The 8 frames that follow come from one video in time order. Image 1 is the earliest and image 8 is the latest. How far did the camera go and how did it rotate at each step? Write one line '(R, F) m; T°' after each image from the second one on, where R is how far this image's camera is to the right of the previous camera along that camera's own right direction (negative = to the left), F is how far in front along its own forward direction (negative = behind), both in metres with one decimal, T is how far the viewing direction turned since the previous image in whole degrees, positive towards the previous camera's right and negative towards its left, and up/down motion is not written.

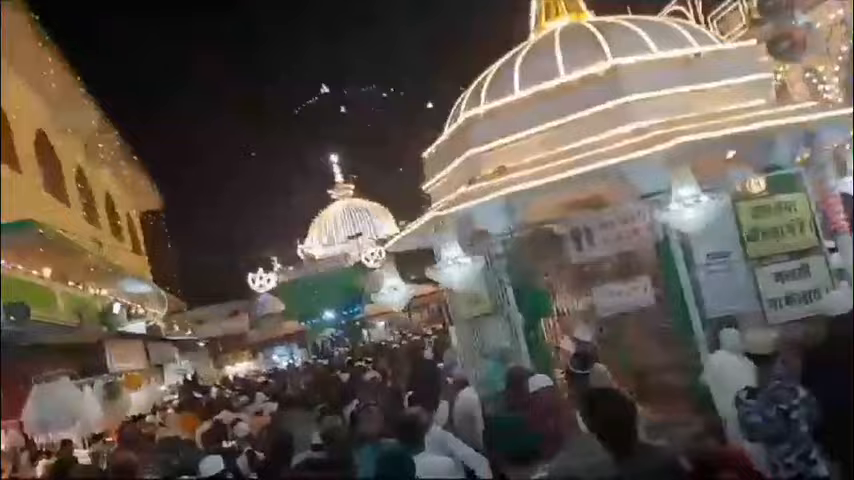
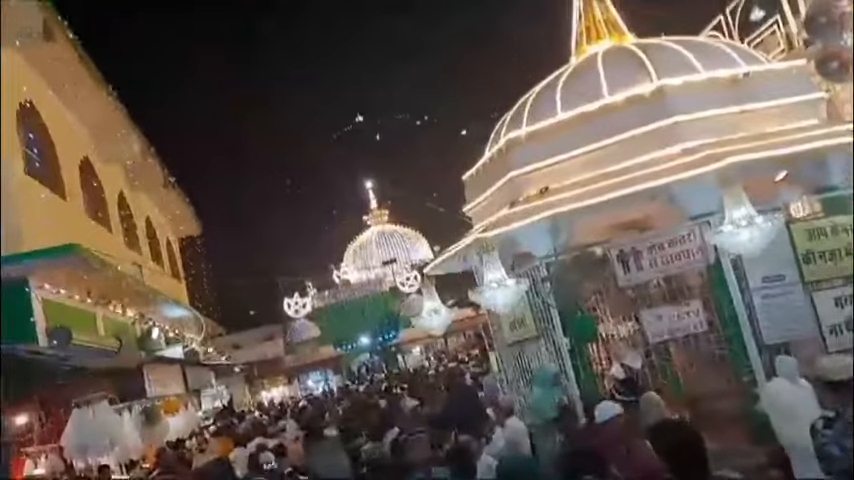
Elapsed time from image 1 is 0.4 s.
(-0.1, +0.1) m; -2°
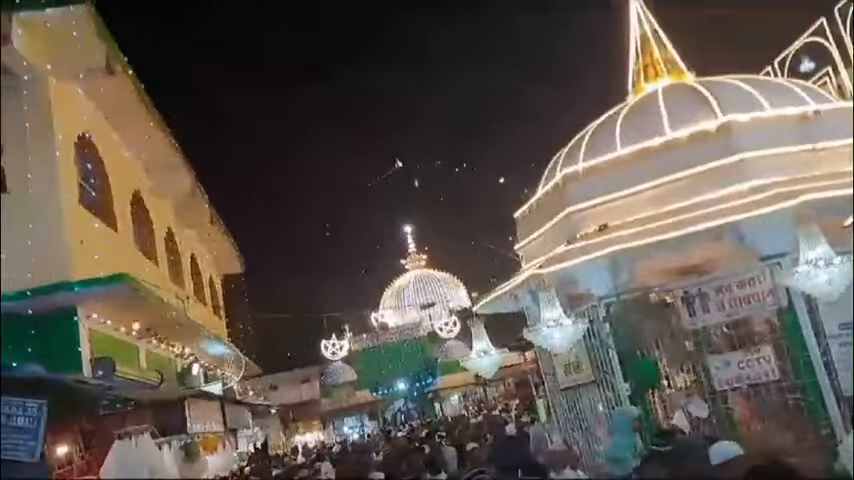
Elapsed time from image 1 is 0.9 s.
(-0.2, +0.2) m; -2°
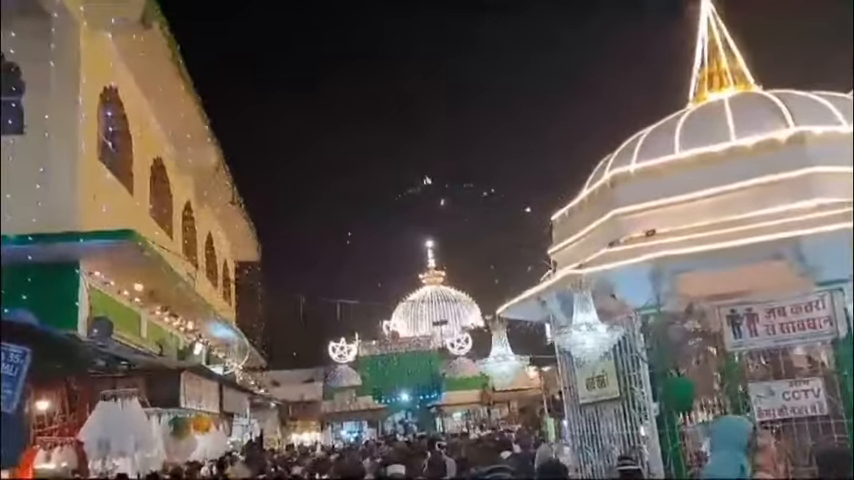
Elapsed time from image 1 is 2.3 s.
(-0.1, +0.5) m; -1°
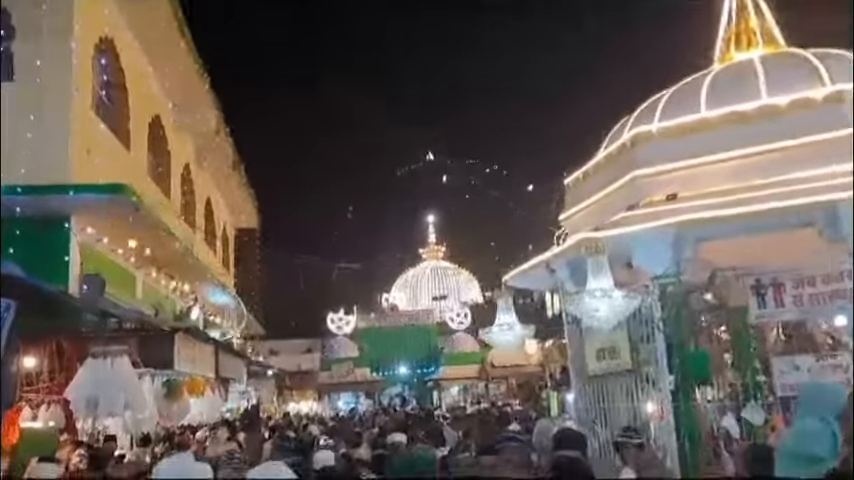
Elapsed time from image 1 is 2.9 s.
(-0.1, +0.4) m; 0°
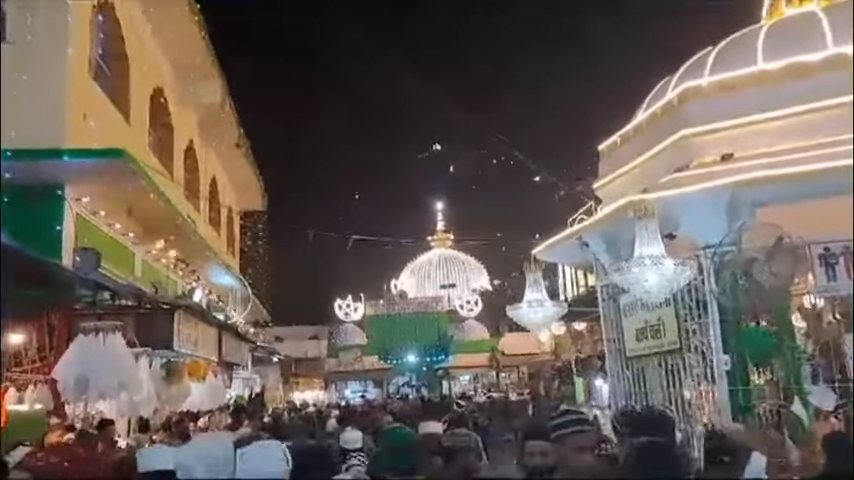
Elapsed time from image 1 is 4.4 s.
(-0.1, +0.7) m; 0°
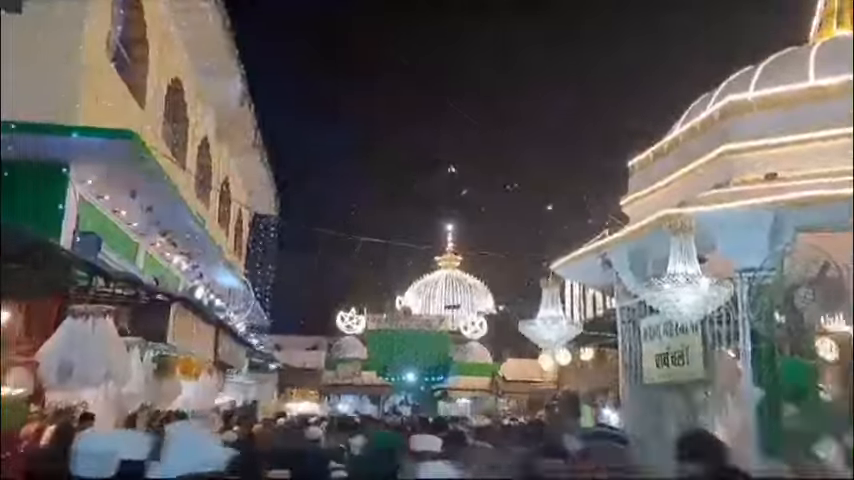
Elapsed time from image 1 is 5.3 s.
(-0.1, +0.4) m; -1°
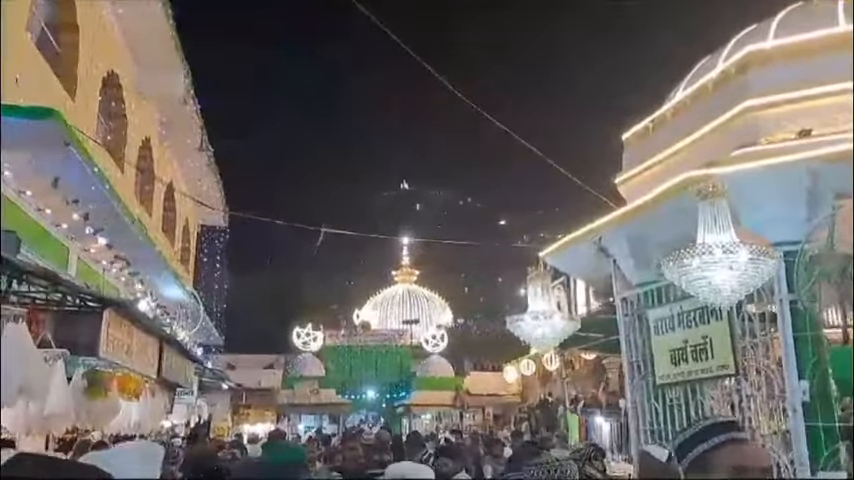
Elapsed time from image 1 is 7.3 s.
(-0.1, +0.9) m; +3°
